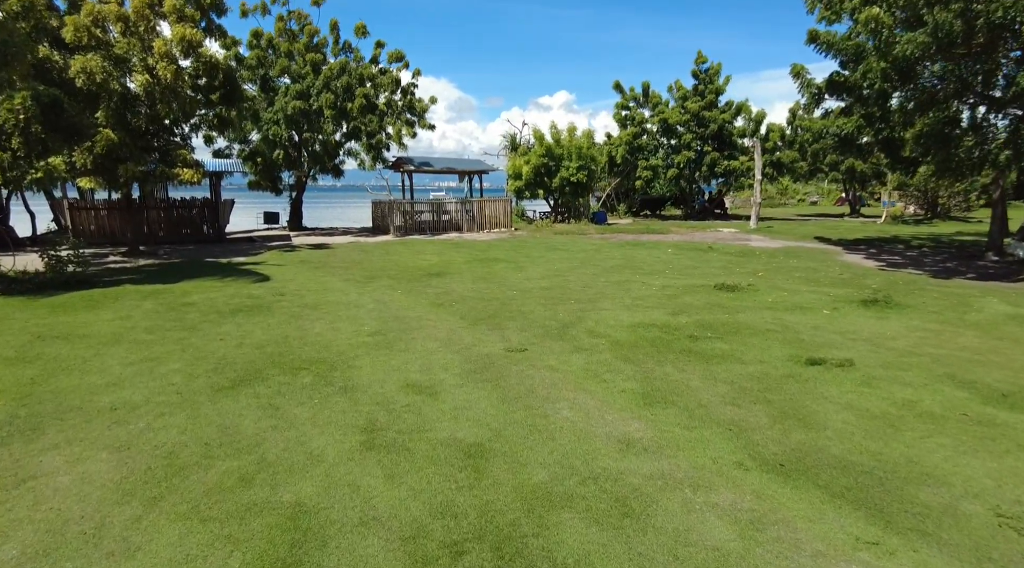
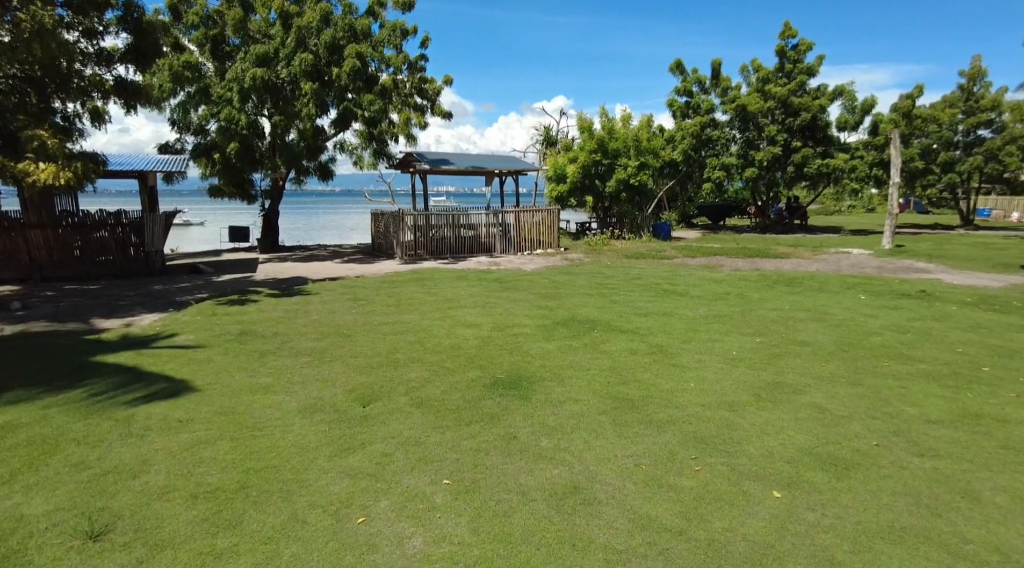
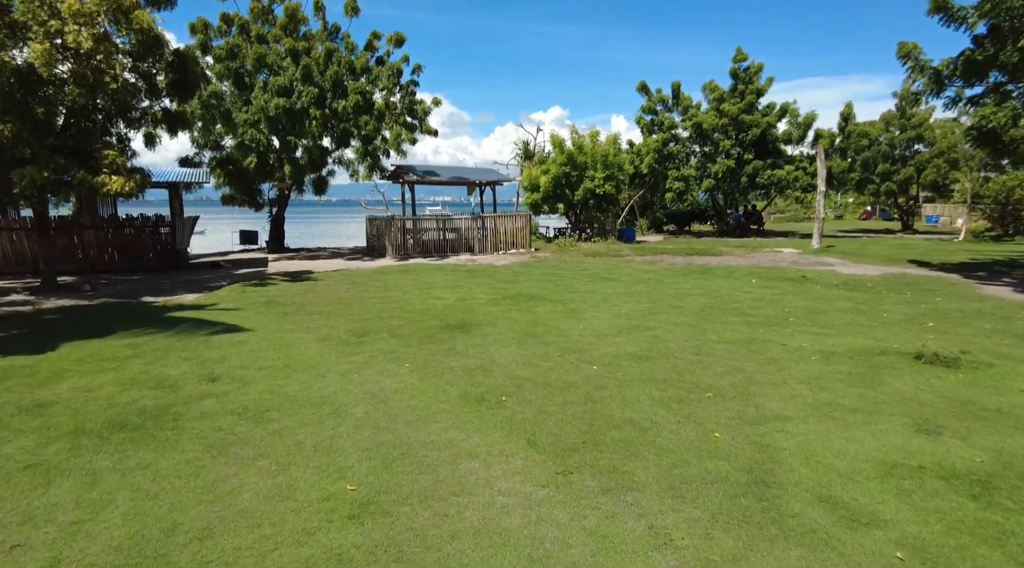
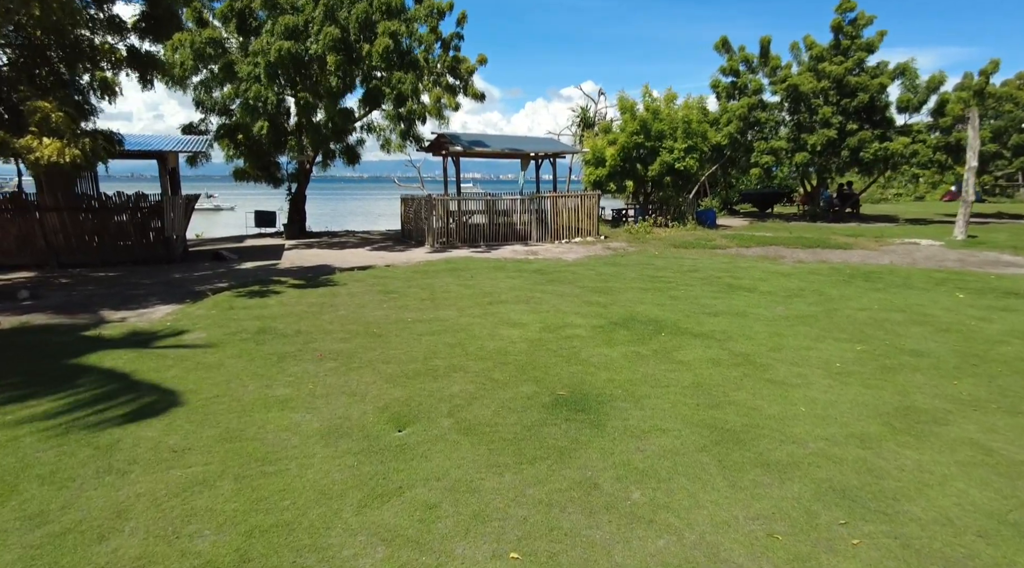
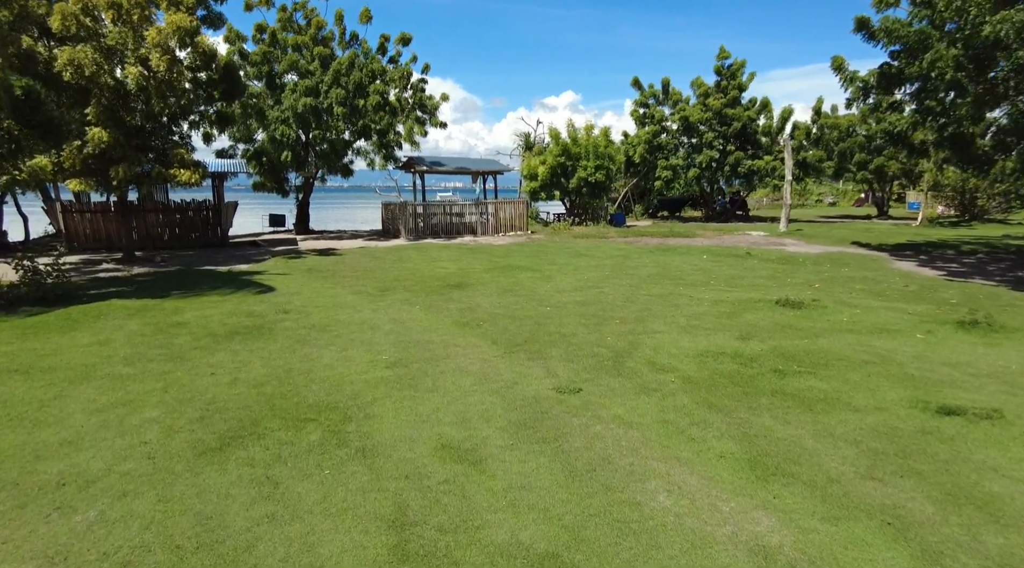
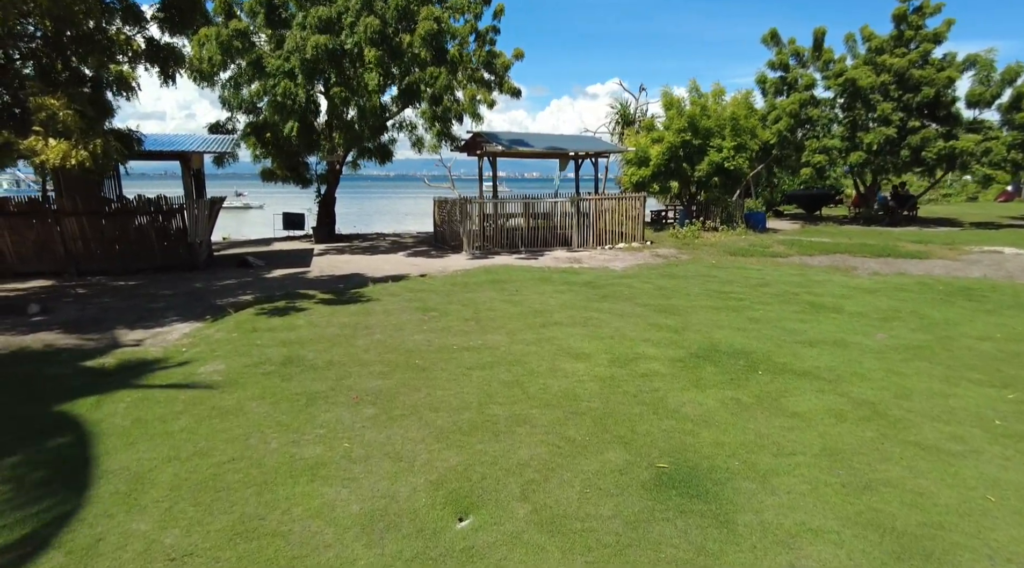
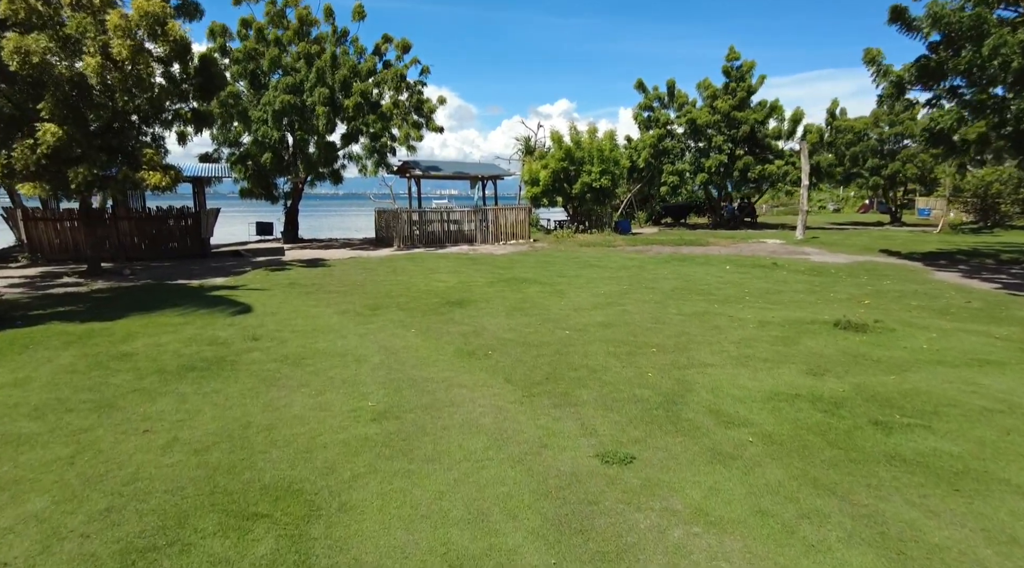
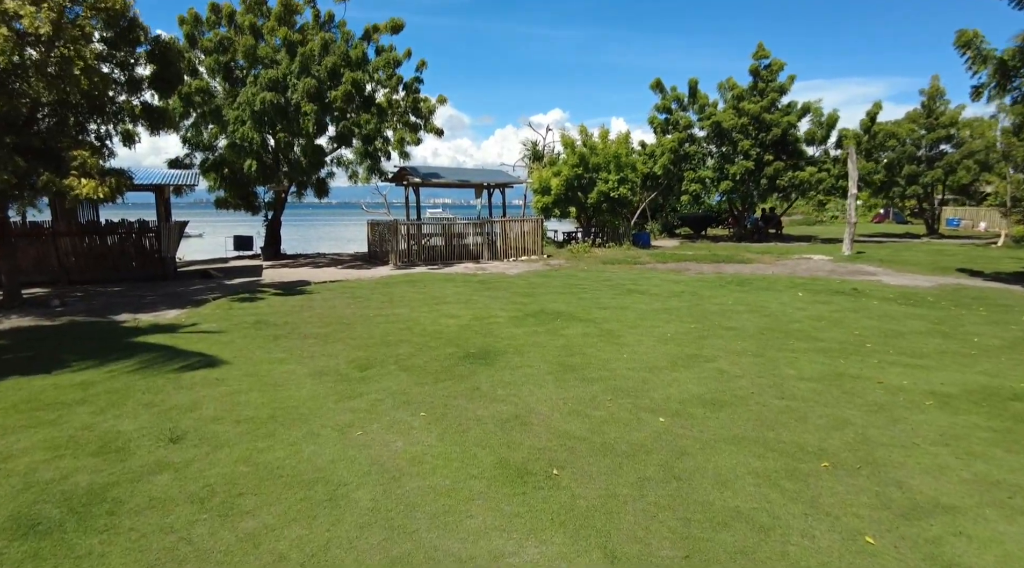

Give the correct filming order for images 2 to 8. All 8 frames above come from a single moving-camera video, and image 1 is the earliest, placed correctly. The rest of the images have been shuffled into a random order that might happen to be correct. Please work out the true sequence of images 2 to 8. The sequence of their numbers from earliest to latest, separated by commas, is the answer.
5, 7, 3, 8, 2, 4, 6
